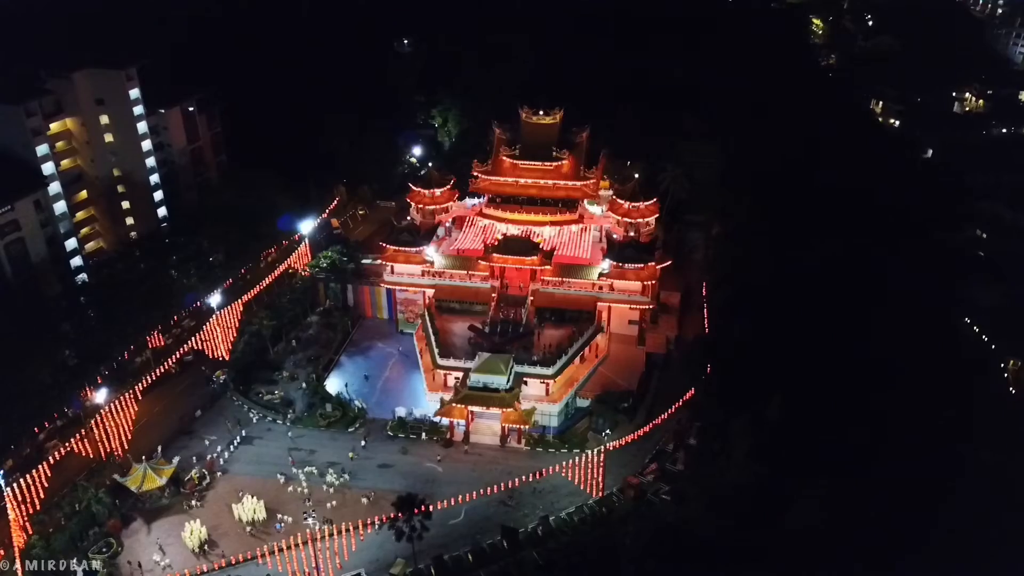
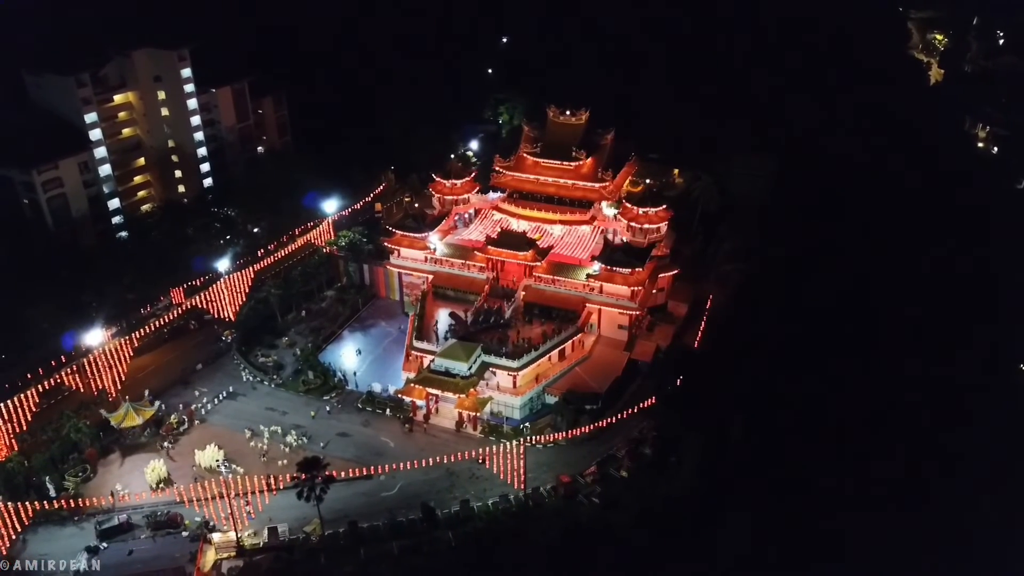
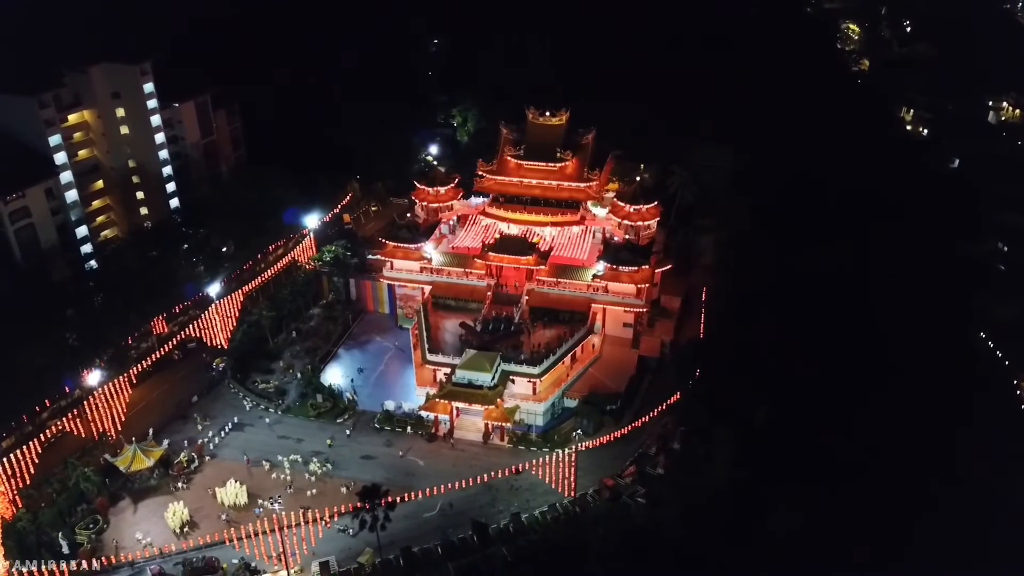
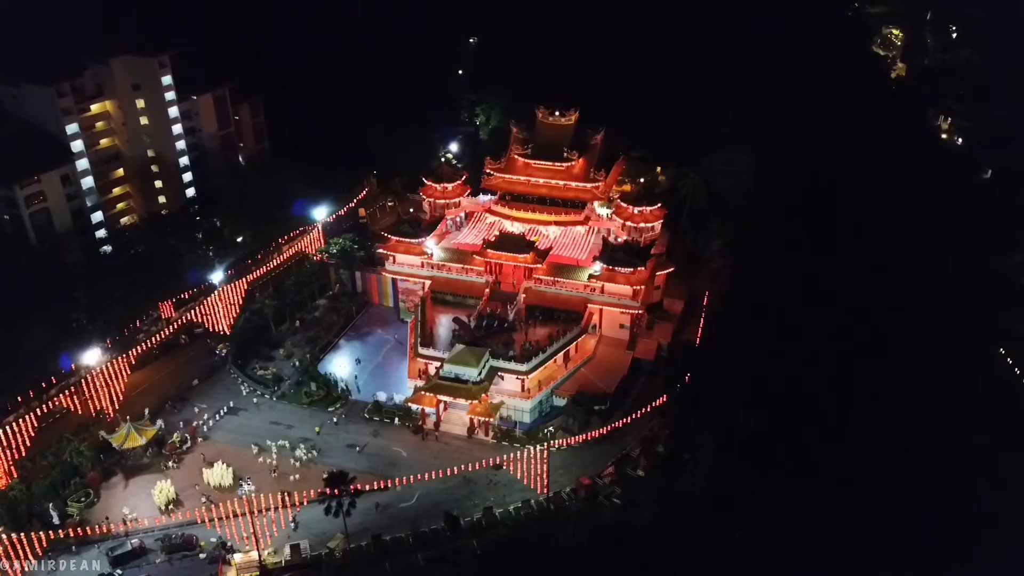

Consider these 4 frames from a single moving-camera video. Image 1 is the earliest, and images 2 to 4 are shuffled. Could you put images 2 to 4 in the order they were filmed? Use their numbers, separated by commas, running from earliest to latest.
3, 4, 2
